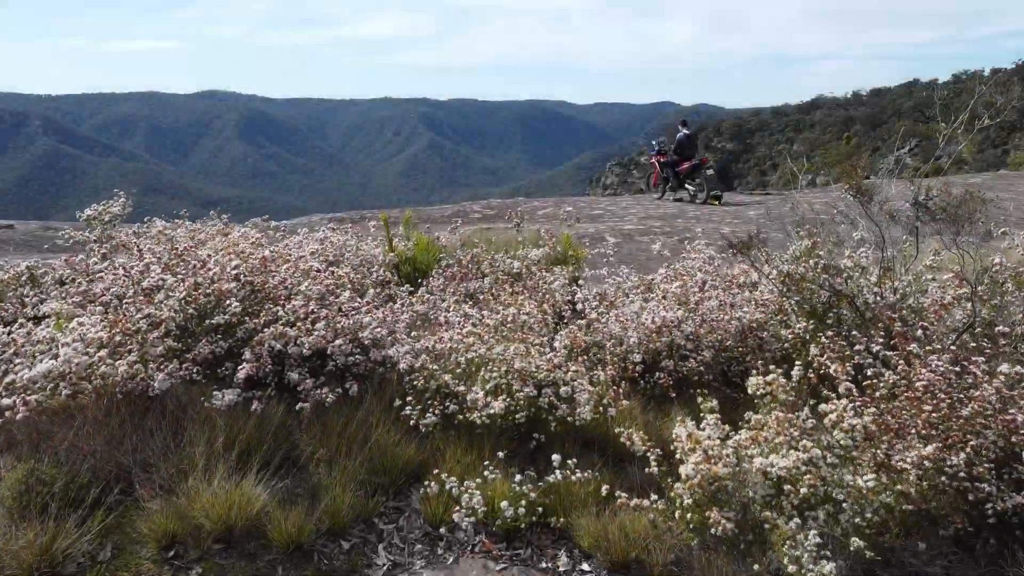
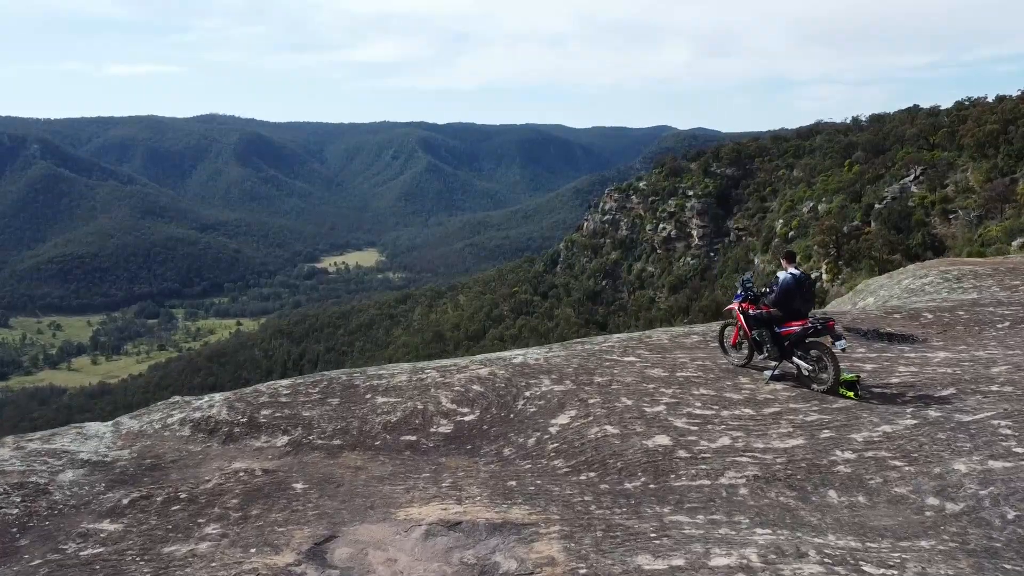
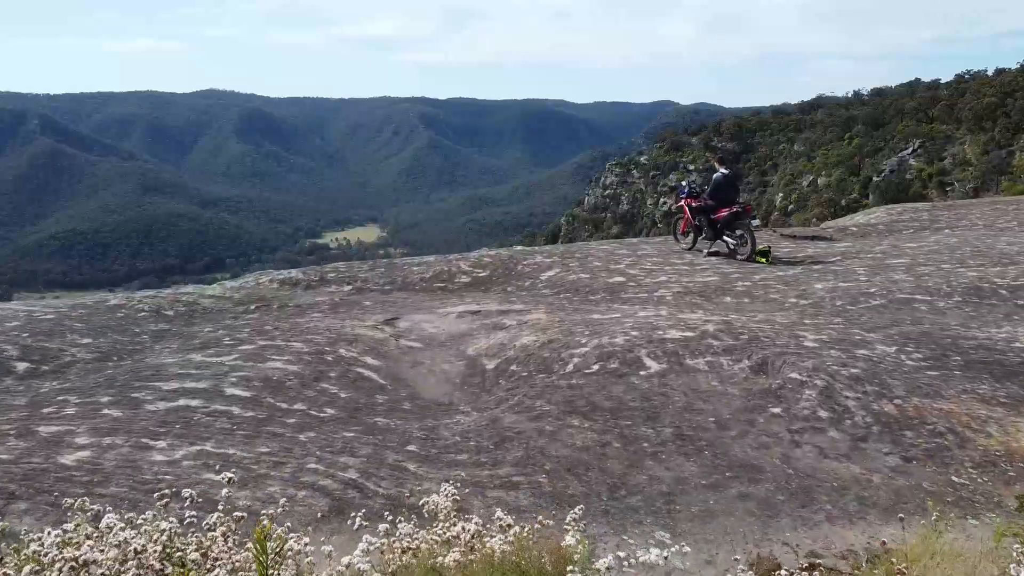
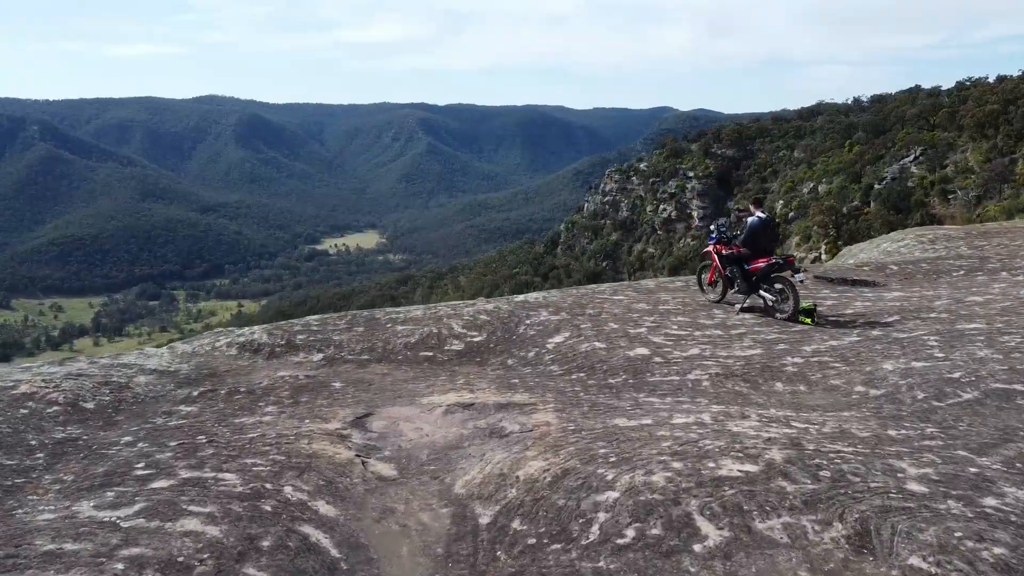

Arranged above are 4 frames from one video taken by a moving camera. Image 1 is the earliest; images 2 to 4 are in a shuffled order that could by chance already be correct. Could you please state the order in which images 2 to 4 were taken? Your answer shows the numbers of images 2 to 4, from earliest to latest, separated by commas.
3, 4, 2
